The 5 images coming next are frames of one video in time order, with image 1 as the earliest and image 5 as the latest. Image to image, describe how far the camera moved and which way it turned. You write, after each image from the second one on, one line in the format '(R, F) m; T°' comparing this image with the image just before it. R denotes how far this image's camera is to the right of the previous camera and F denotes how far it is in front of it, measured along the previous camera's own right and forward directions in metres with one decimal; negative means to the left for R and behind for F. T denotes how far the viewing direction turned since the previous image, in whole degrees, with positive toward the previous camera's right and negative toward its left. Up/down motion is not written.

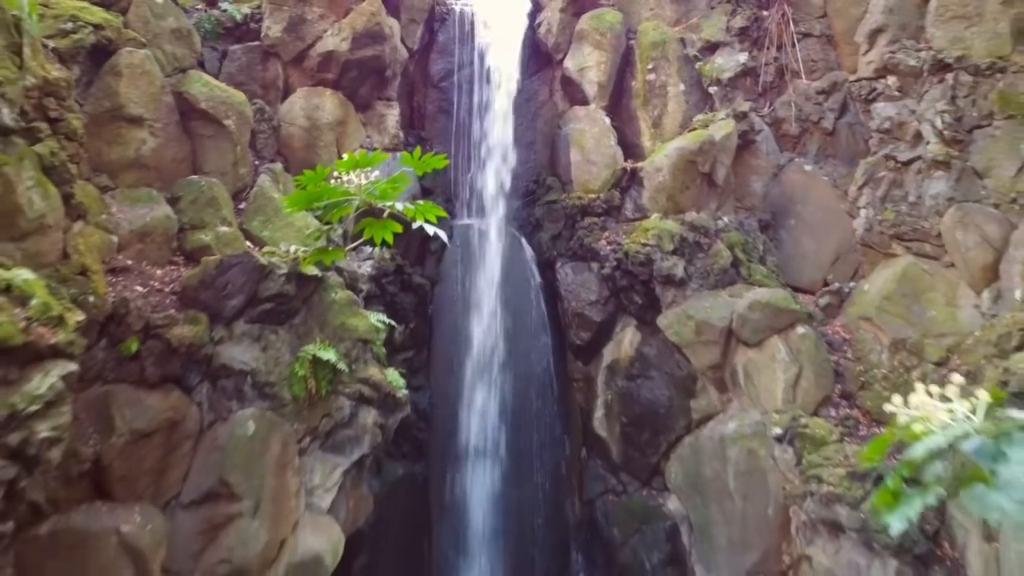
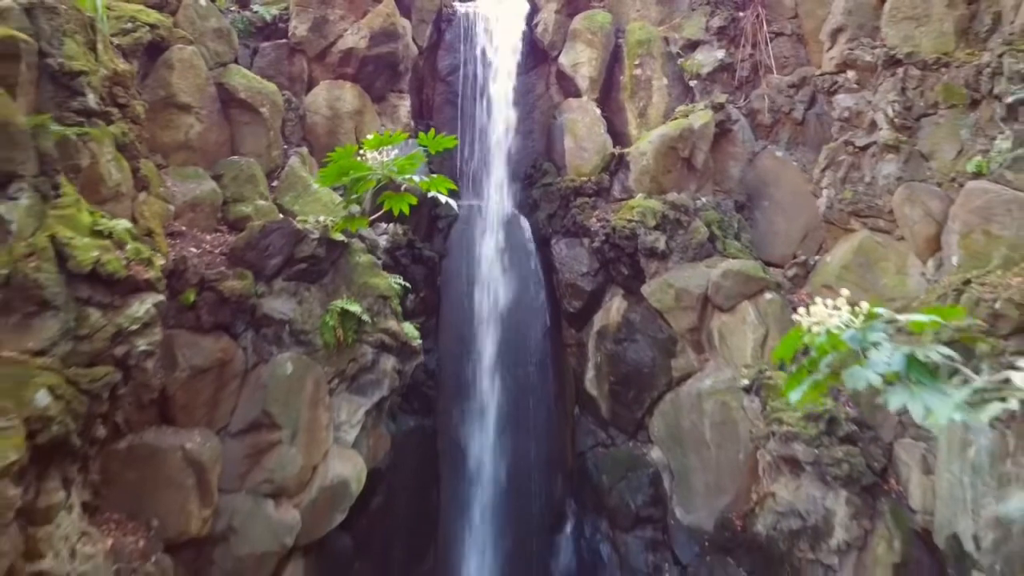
(0.0, -0.9) m; 0°
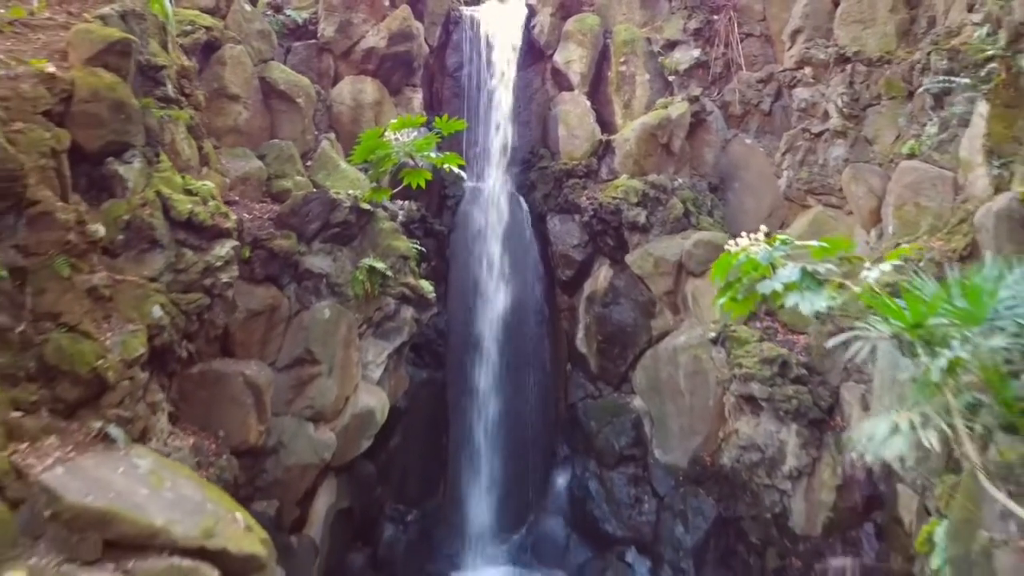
(0.0, -1.3) m; 0°
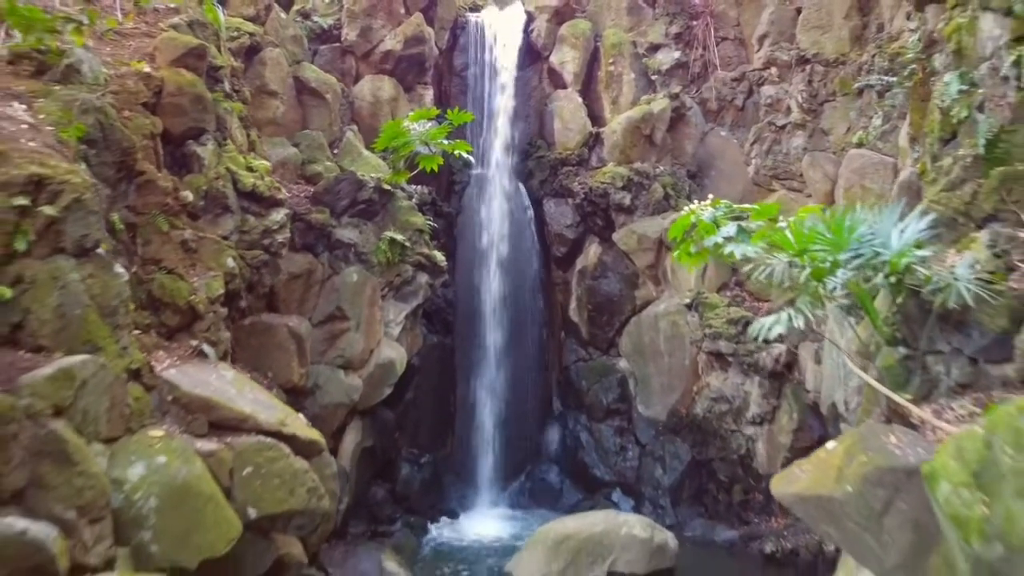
(0.0, -1.3) m; 0°
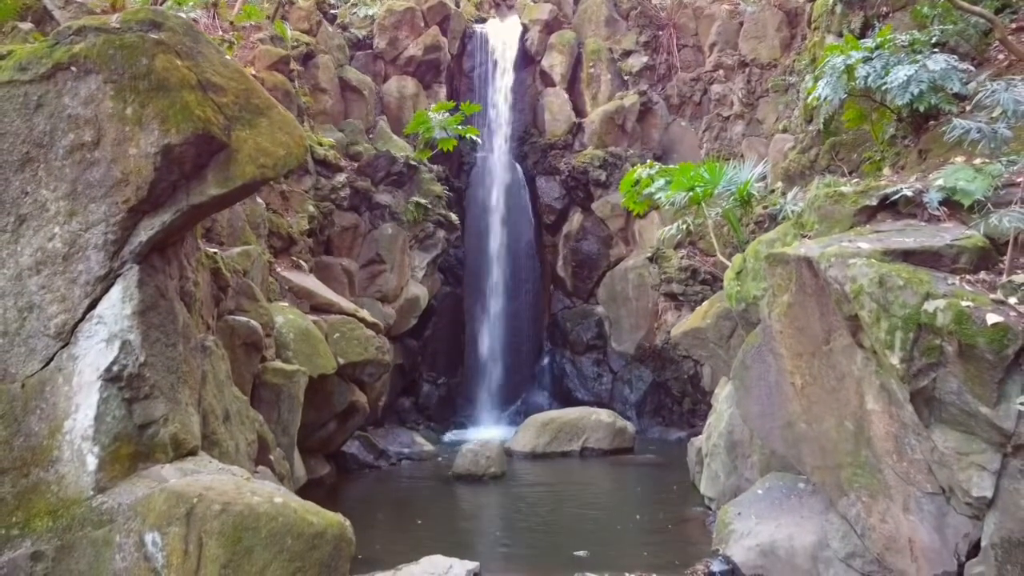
(0.0, -2.7) m; 0°
